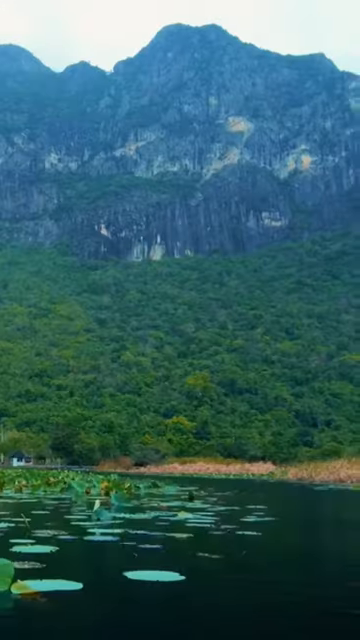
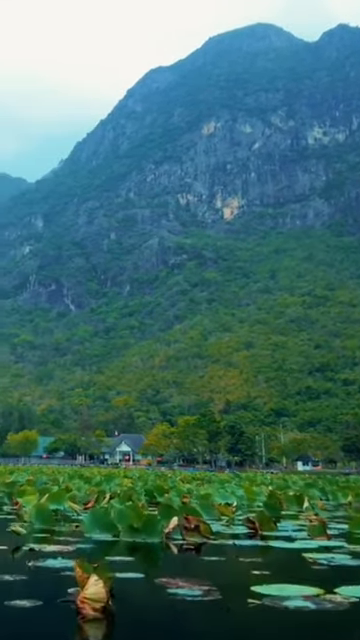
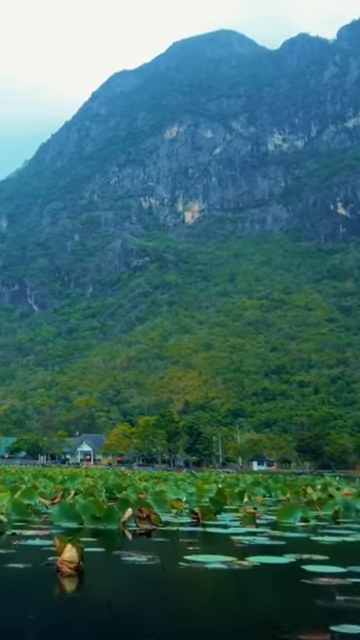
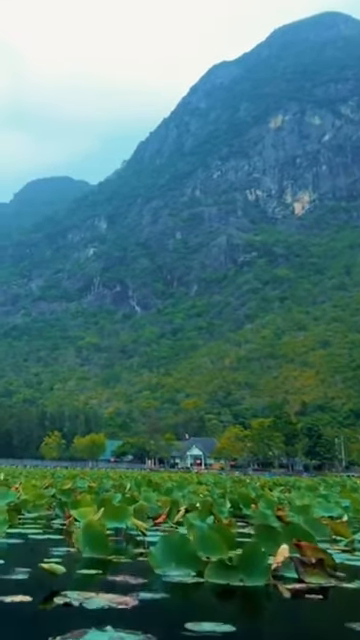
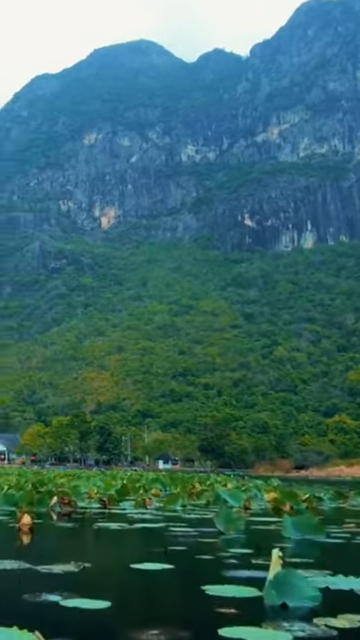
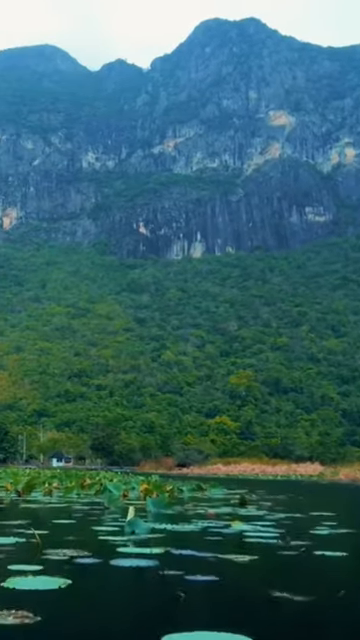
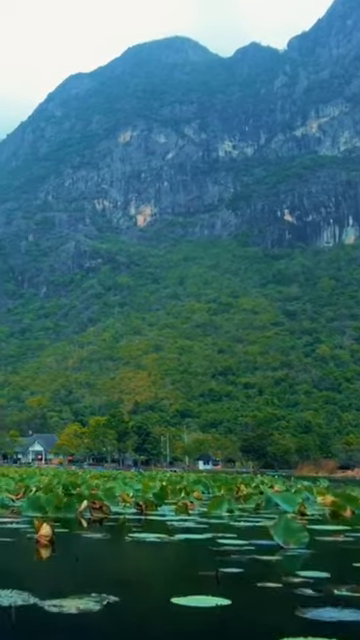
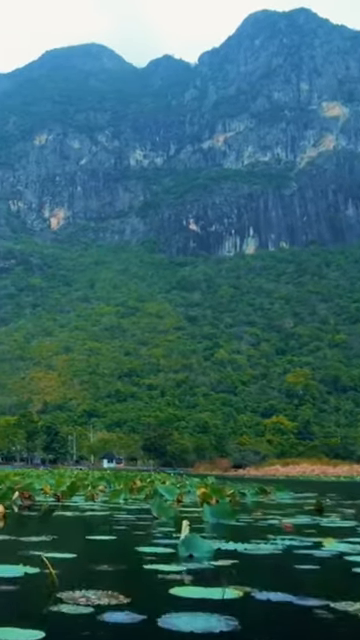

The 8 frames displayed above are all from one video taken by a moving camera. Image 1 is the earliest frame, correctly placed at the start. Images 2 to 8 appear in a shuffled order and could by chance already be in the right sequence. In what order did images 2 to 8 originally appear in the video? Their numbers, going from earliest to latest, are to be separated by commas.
6, 8, 5, 7, 3, 2, 4
